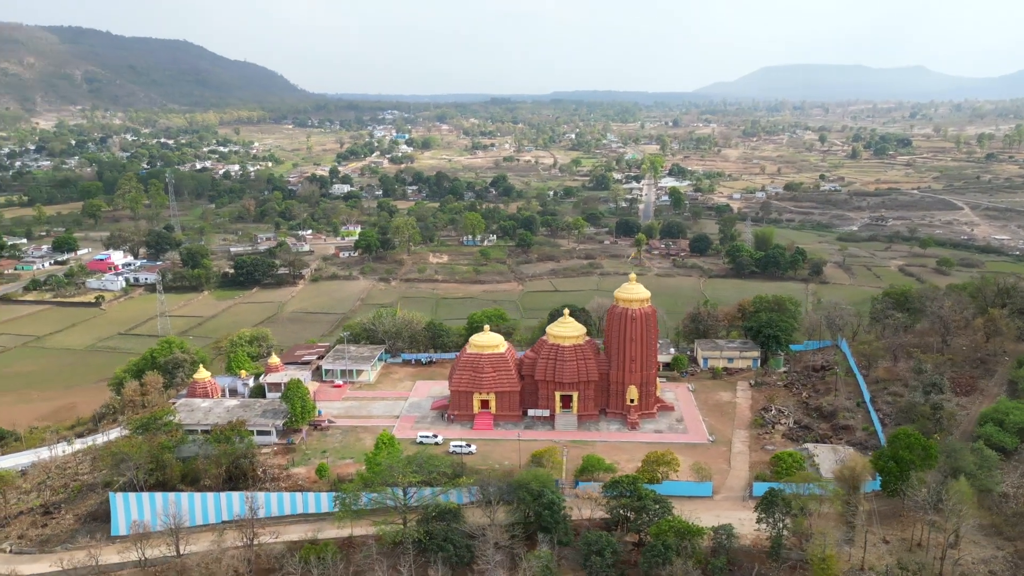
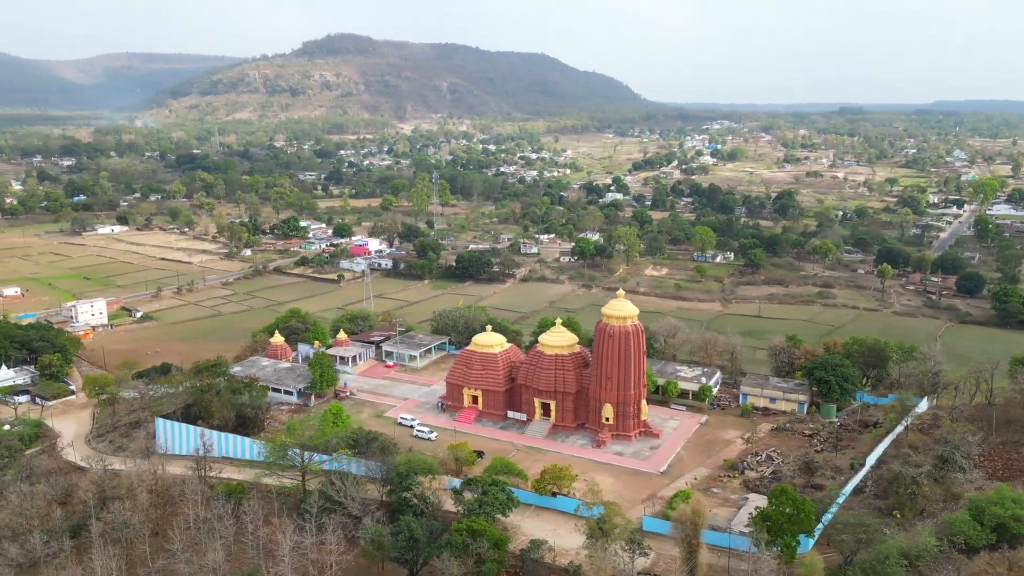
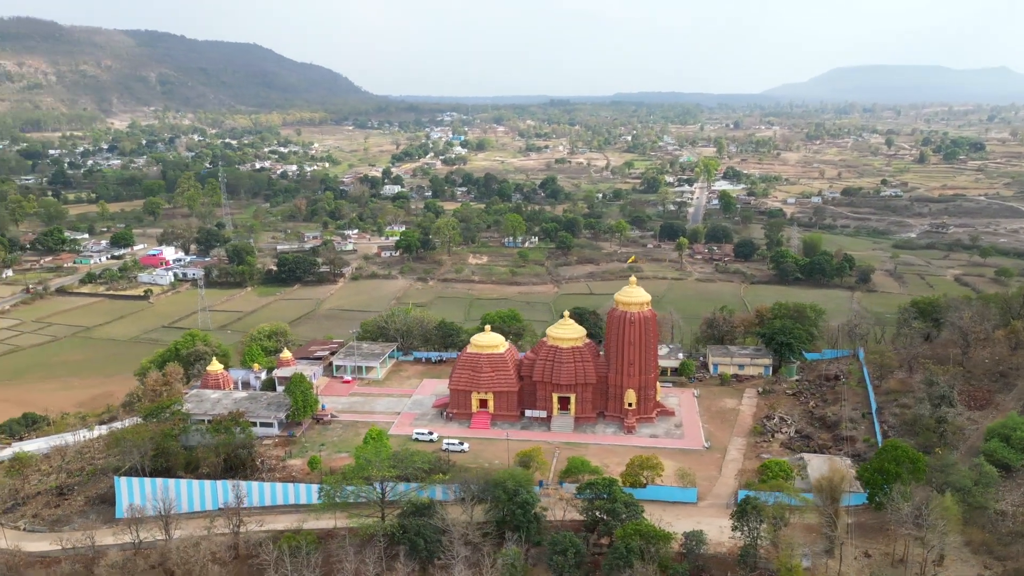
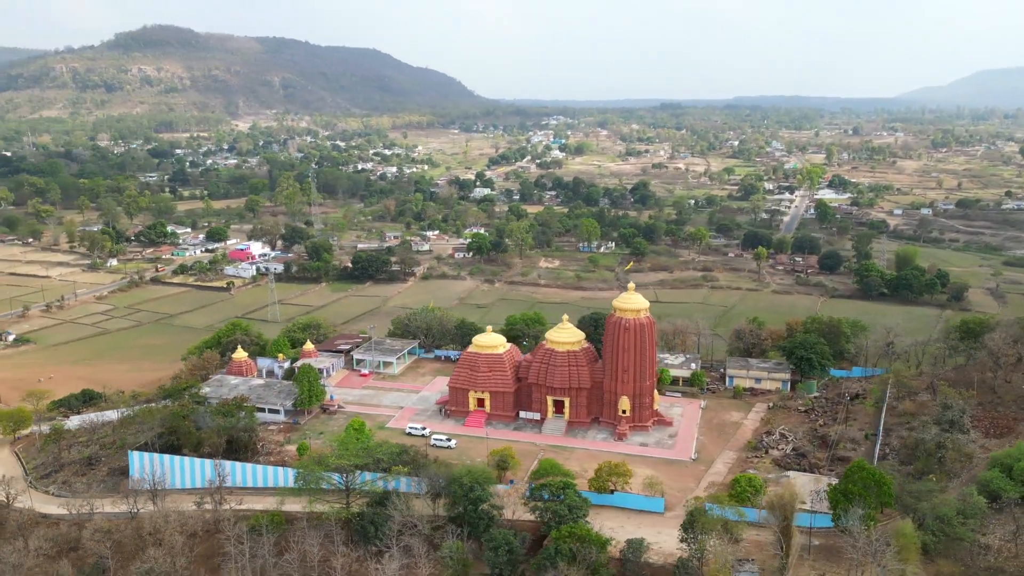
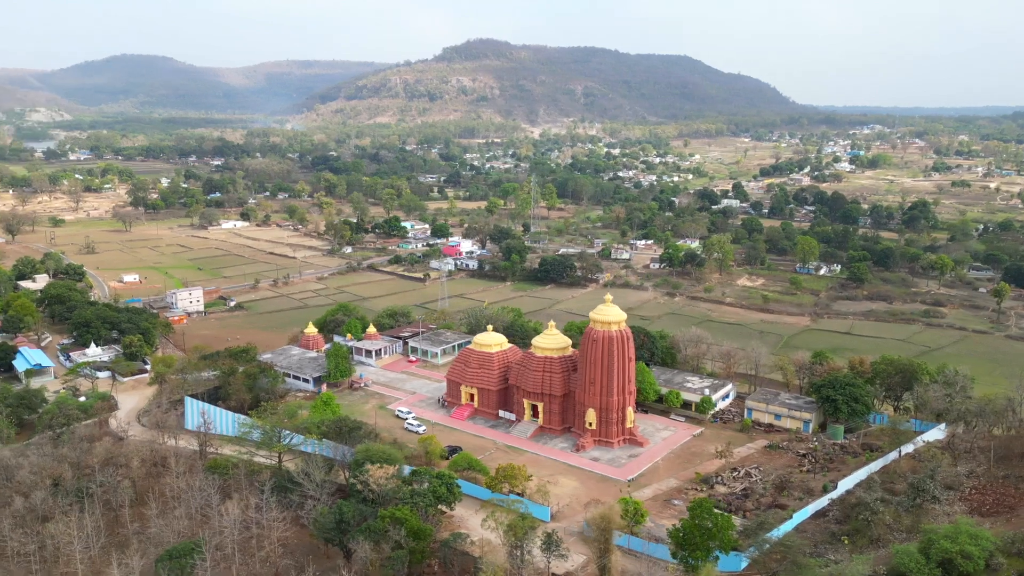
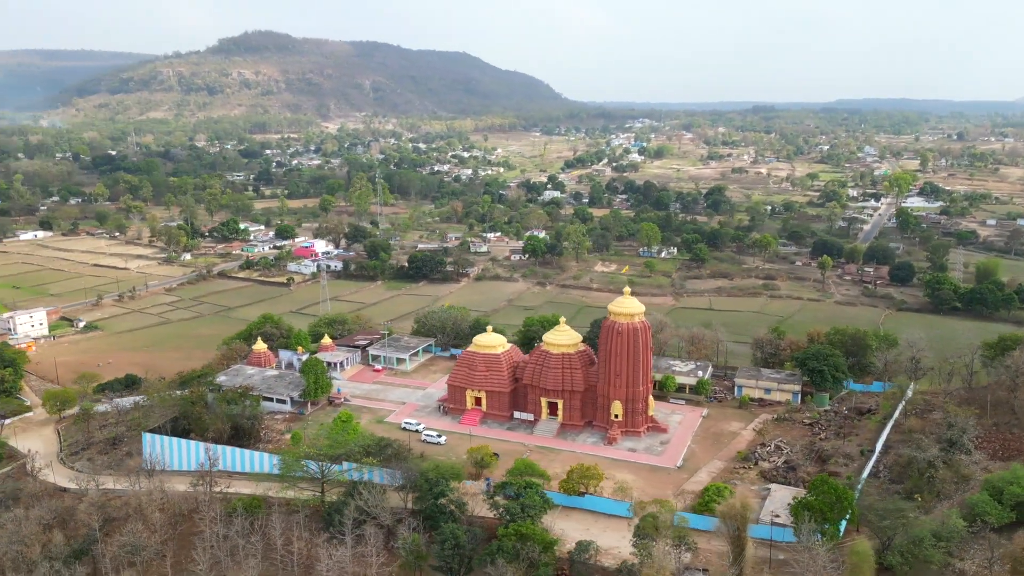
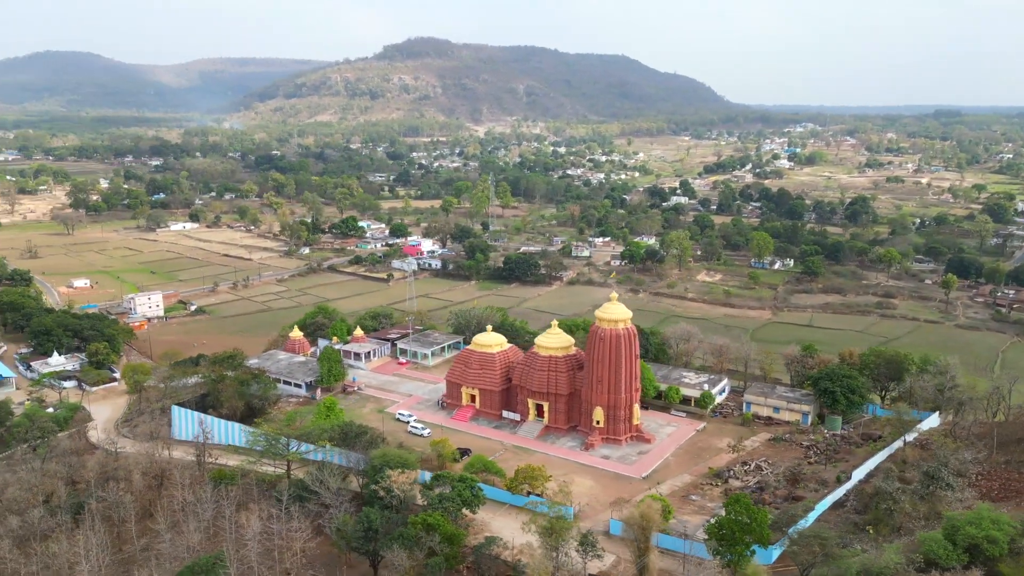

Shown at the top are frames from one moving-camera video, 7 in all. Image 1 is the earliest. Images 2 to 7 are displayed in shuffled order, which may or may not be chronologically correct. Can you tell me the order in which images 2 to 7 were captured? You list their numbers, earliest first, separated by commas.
3, 4, 6, 2, 7, 5
